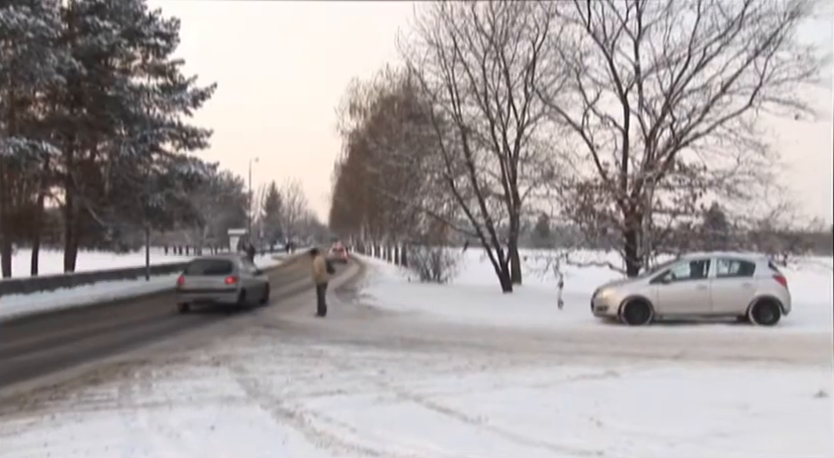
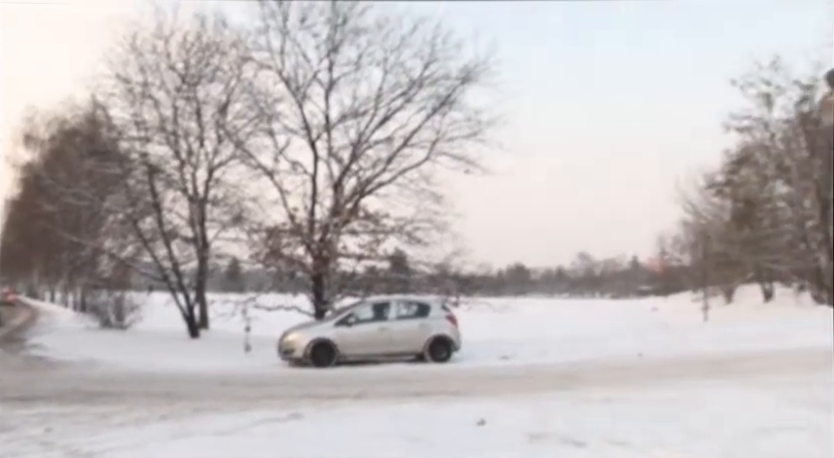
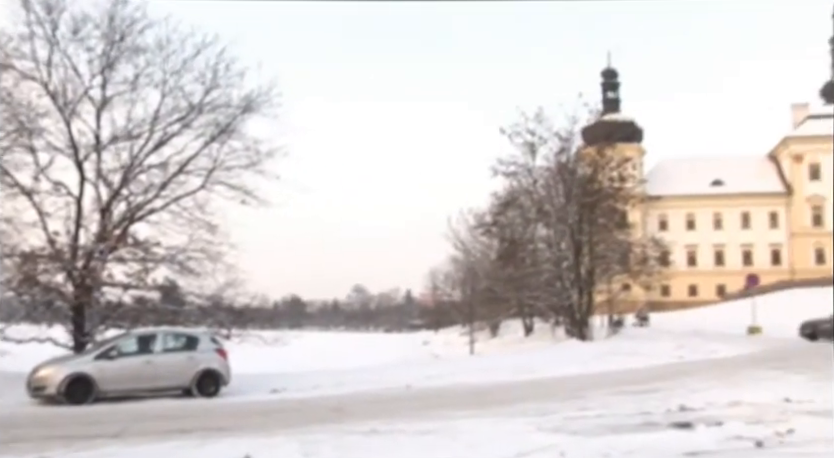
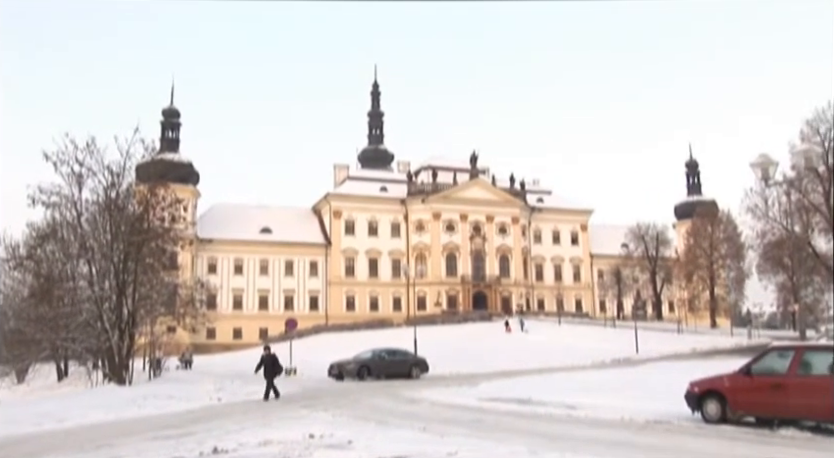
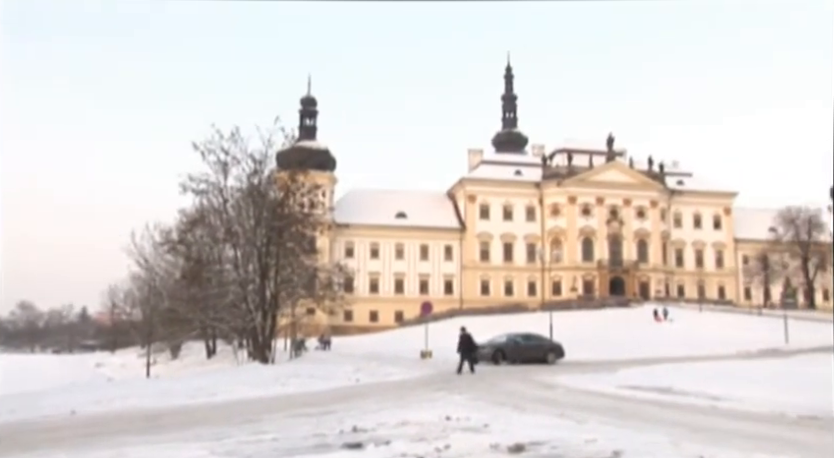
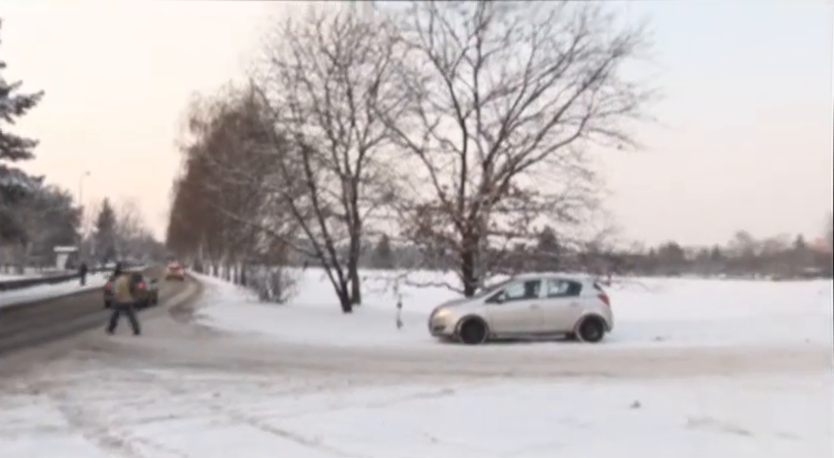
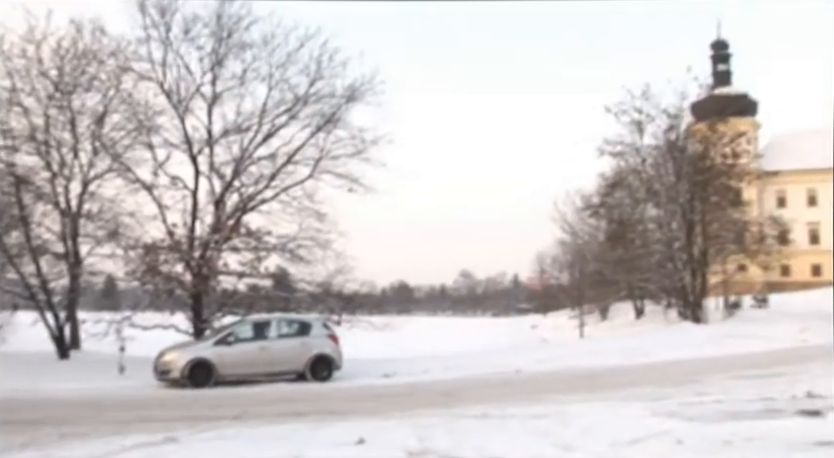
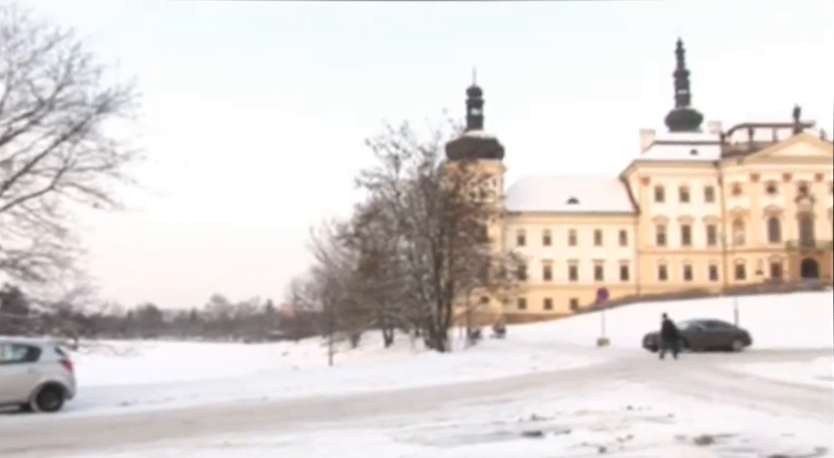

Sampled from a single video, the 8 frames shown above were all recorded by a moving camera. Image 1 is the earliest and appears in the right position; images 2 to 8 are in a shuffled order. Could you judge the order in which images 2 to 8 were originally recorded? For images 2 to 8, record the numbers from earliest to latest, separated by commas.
6, 2, 7, 3, 8, 5, 4
